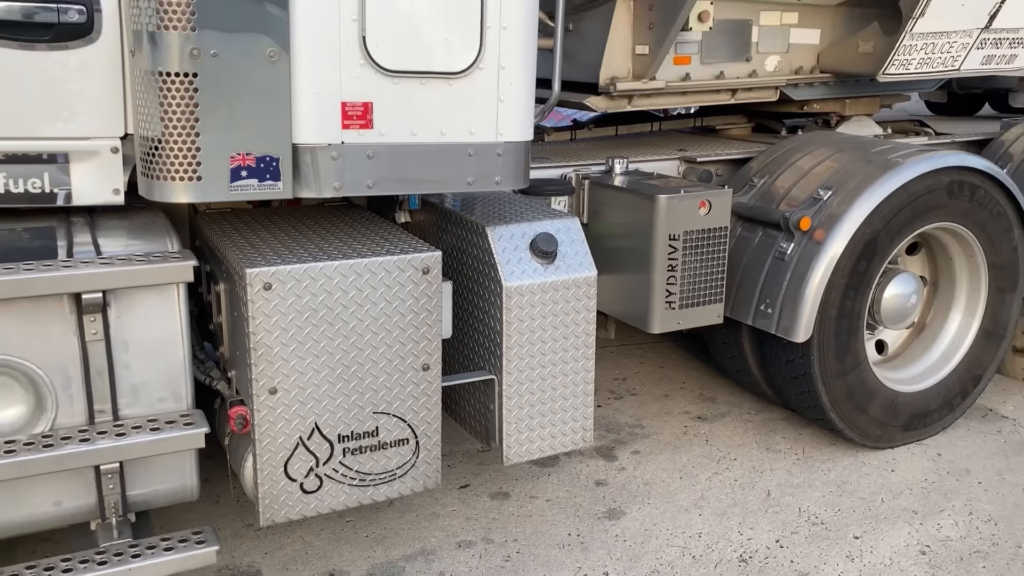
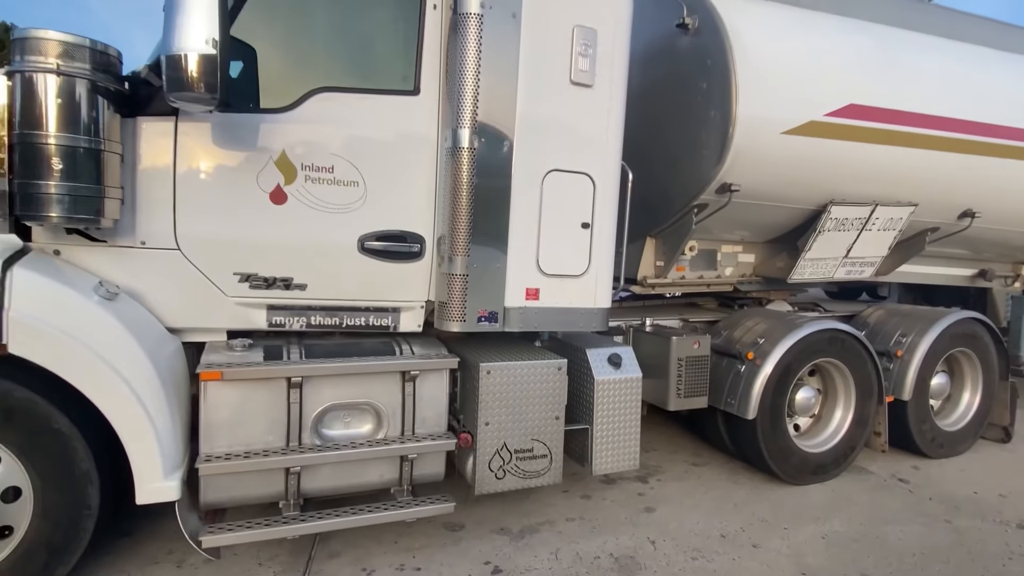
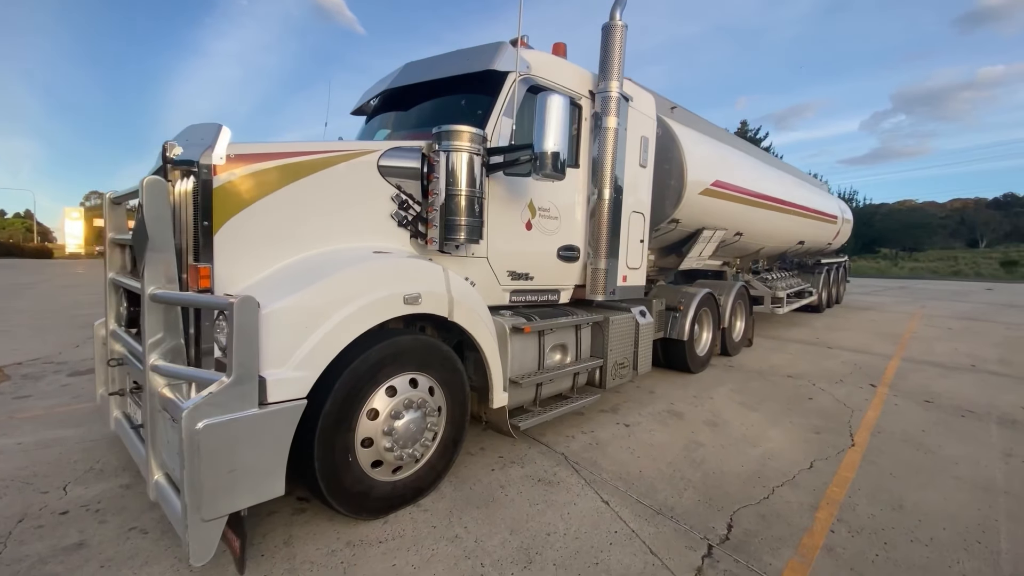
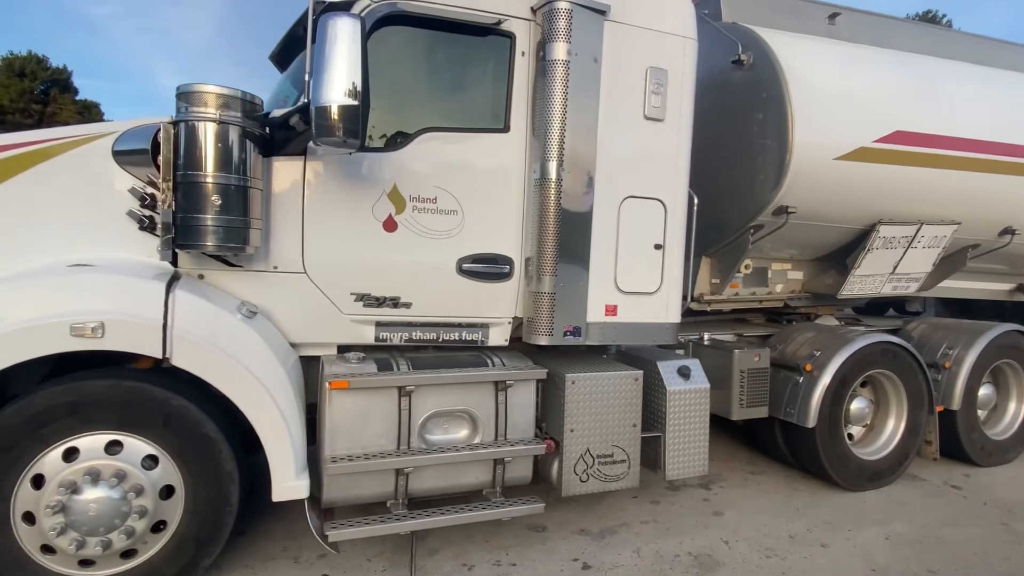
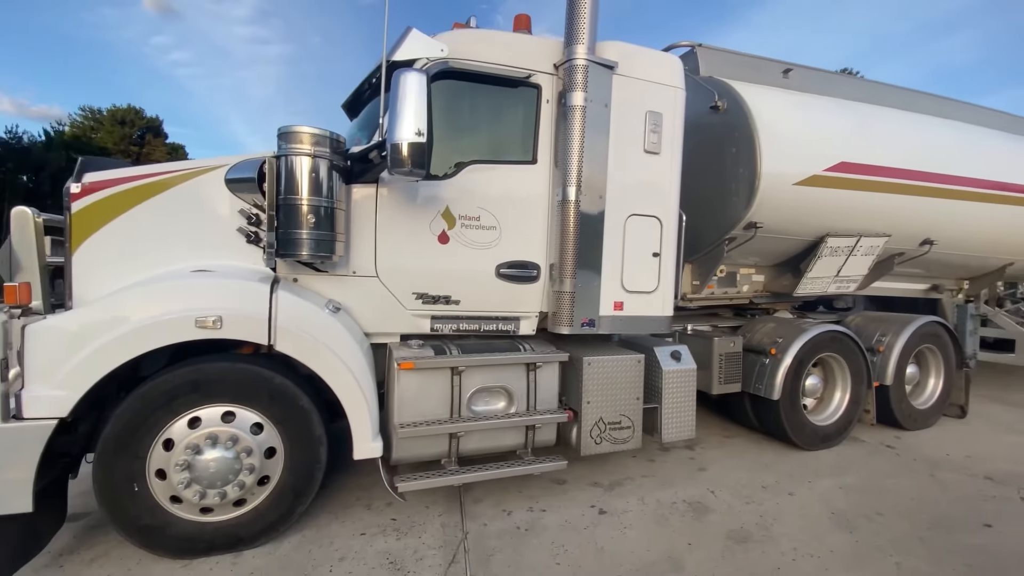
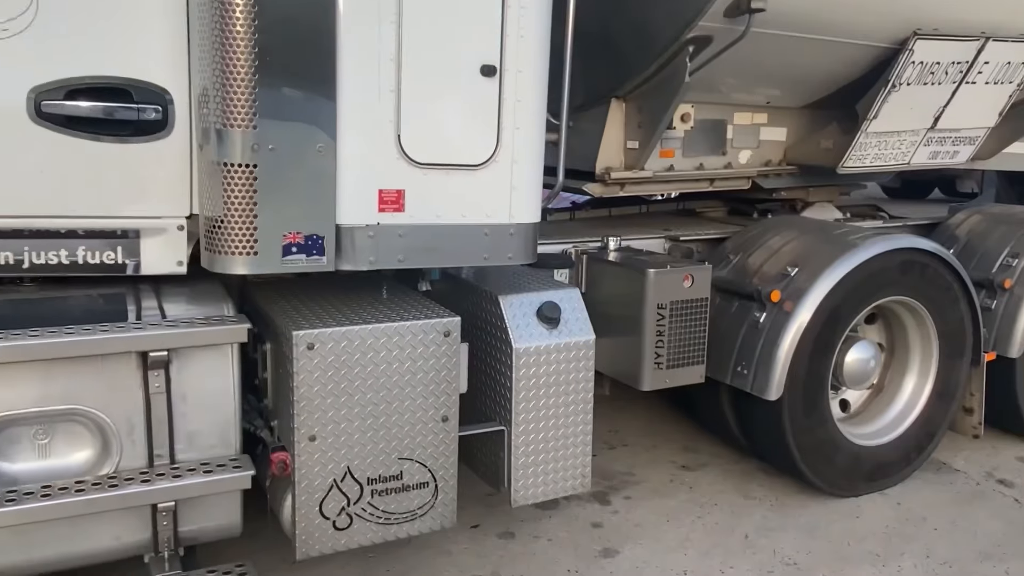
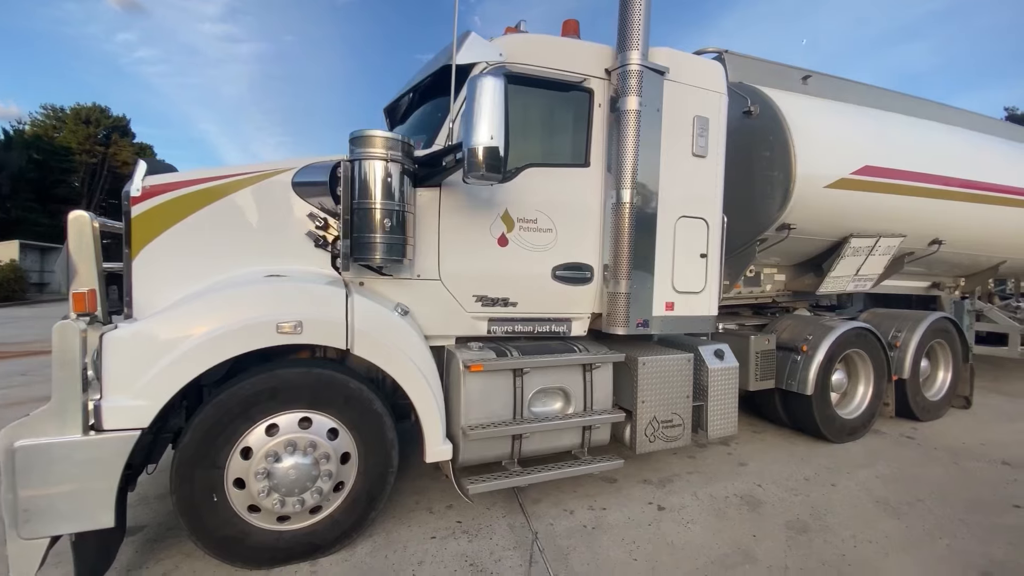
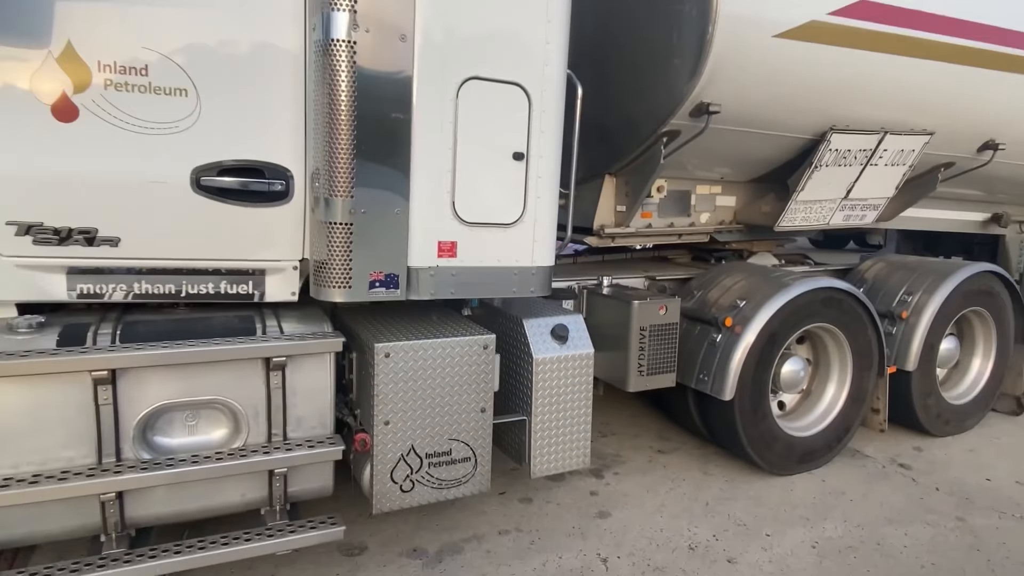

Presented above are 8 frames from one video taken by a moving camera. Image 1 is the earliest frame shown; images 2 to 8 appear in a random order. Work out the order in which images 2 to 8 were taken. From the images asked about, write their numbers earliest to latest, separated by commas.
6, 8, 2, 4, 5, 7, 3
